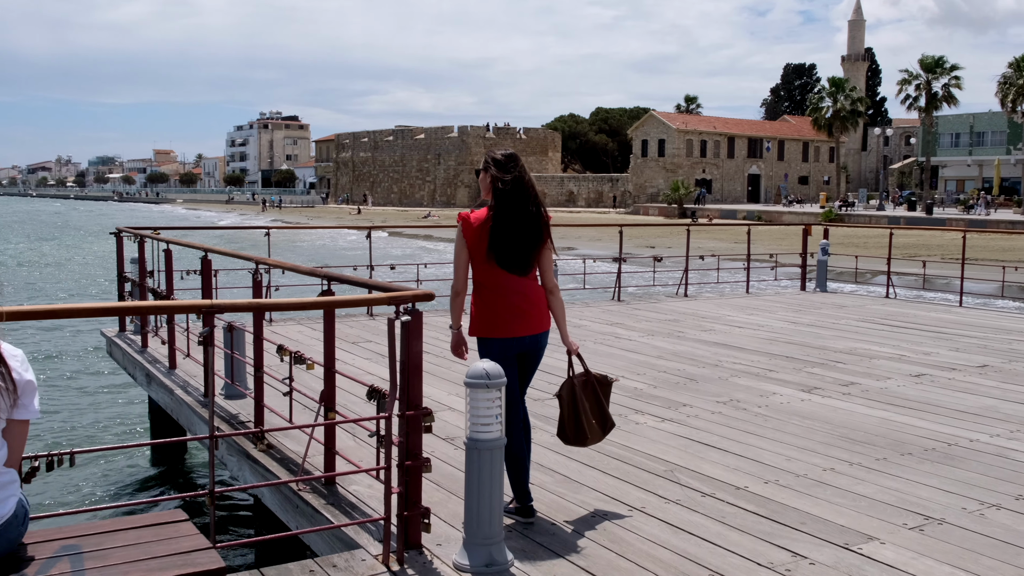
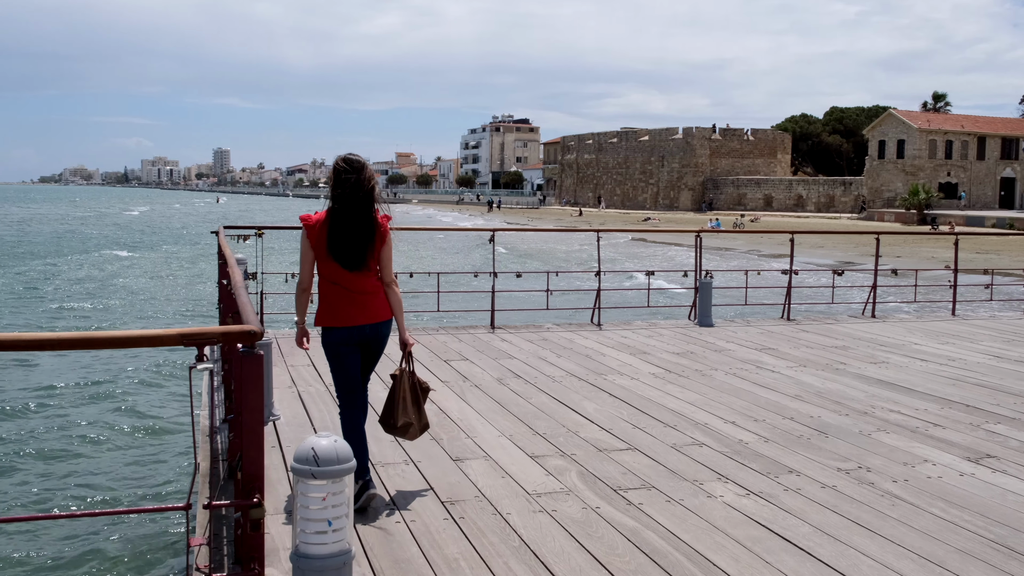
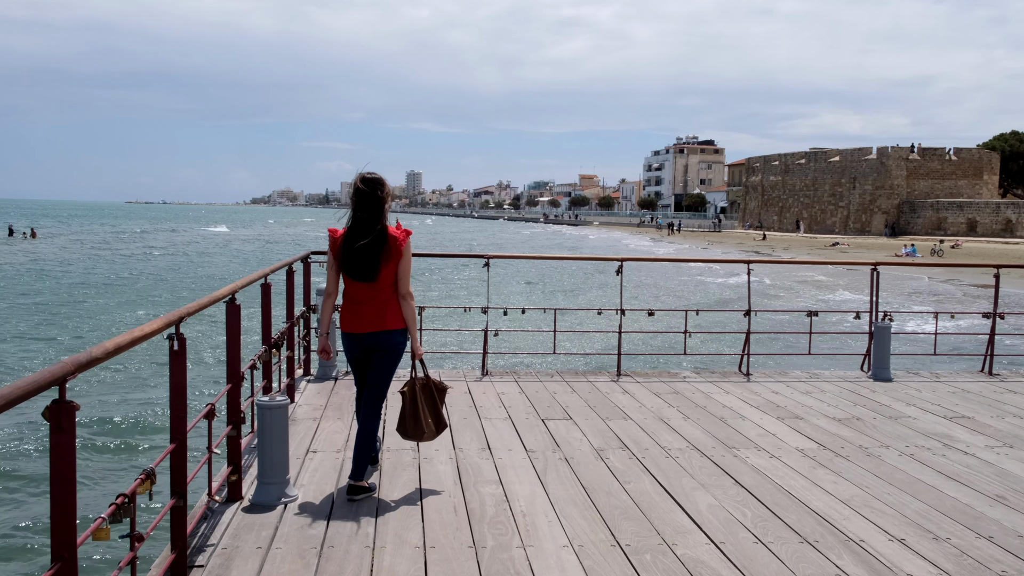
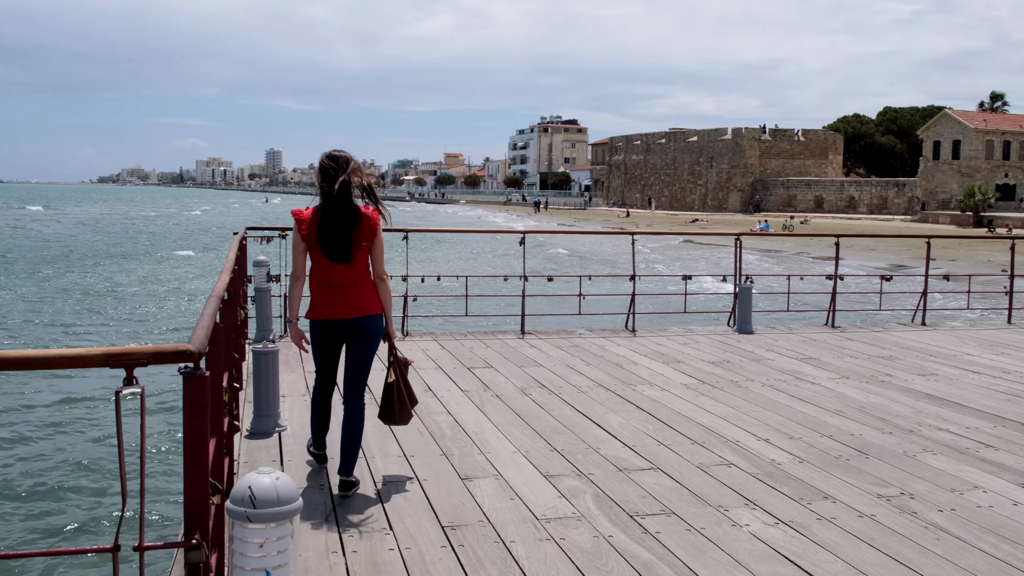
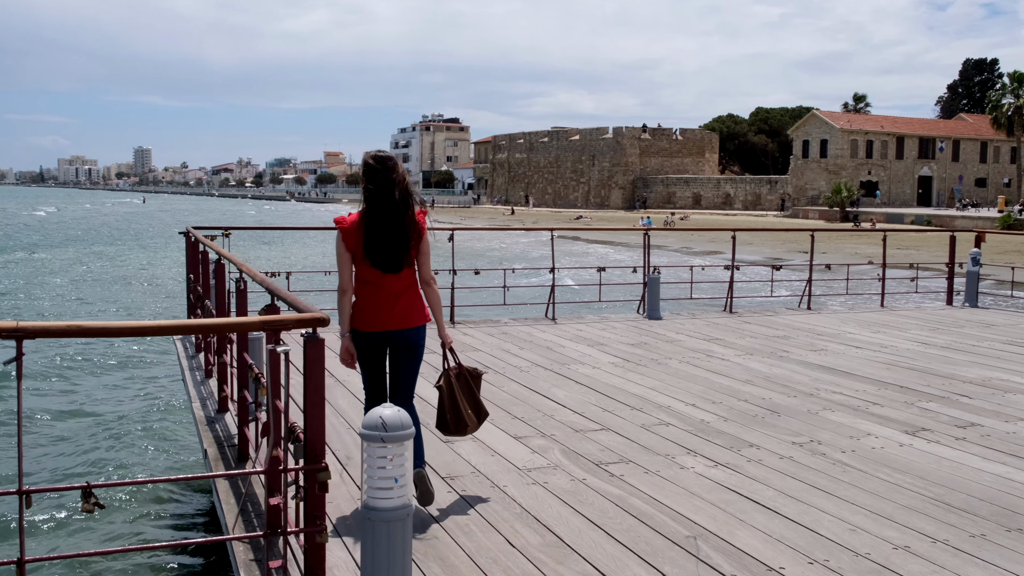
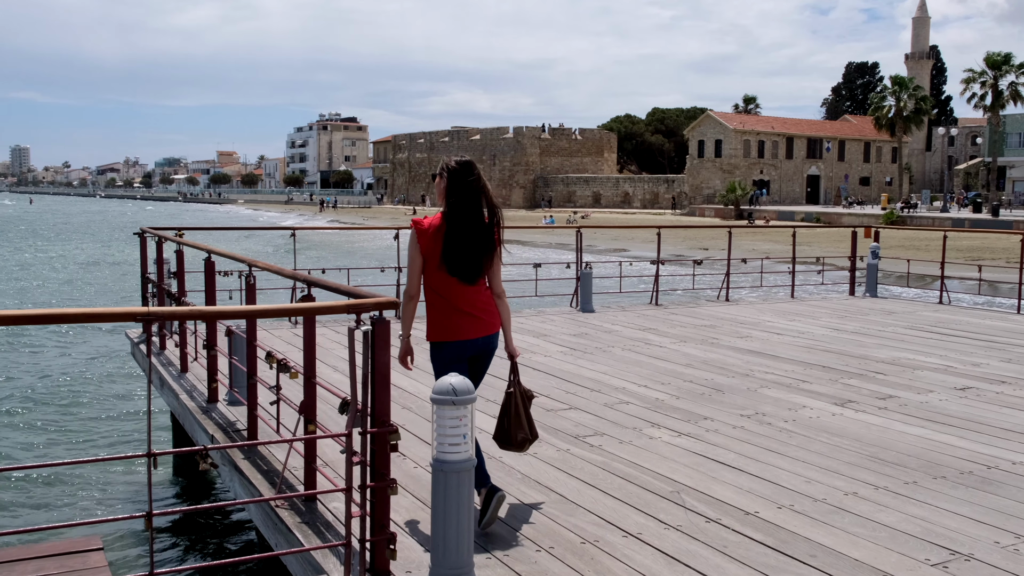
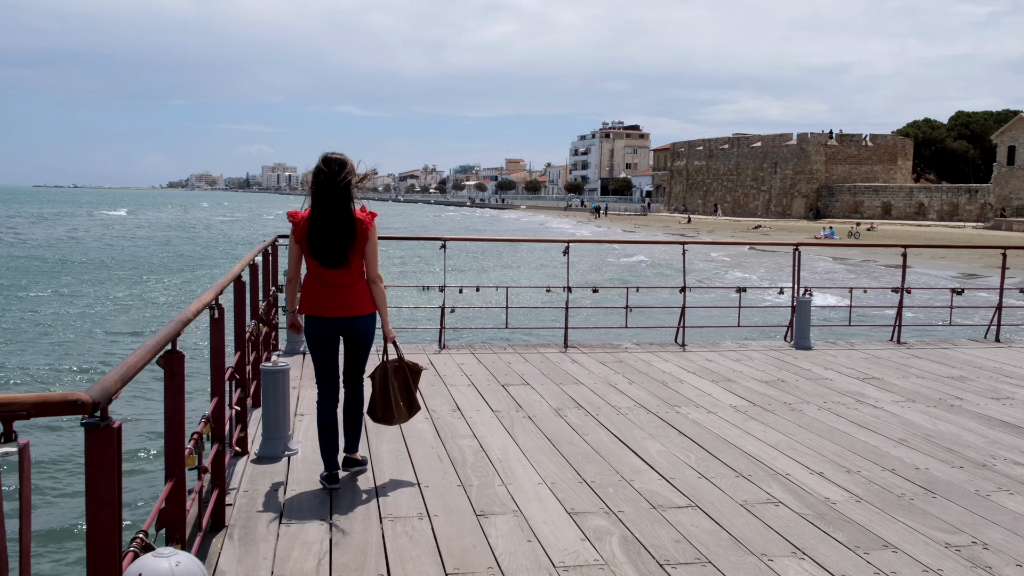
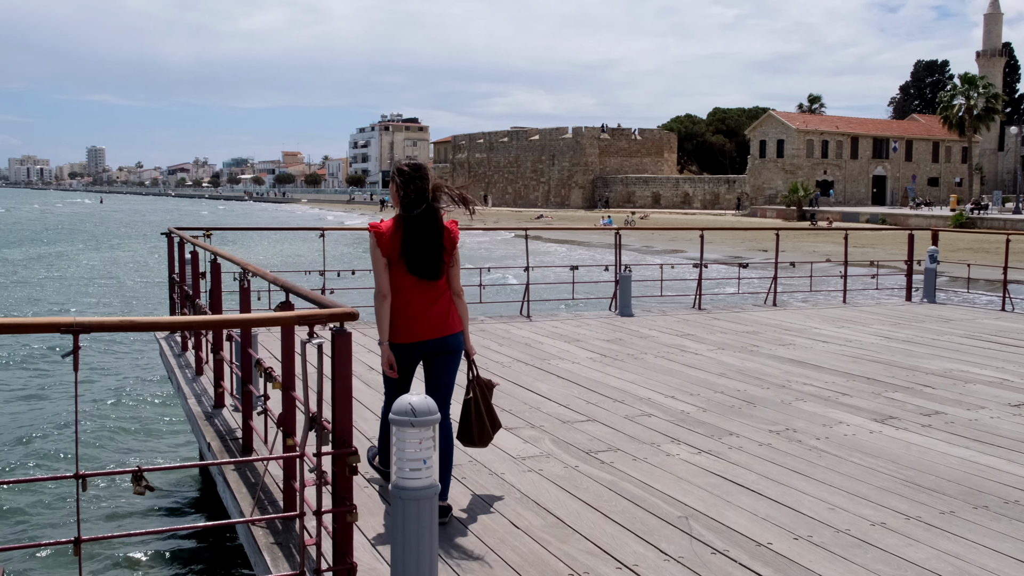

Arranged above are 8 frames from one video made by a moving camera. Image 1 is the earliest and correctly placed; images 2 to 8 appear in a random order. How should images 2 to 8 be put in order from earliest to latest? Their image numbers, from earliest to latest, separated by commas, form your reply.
6, 8, 5, 2, 4, 7, 3
